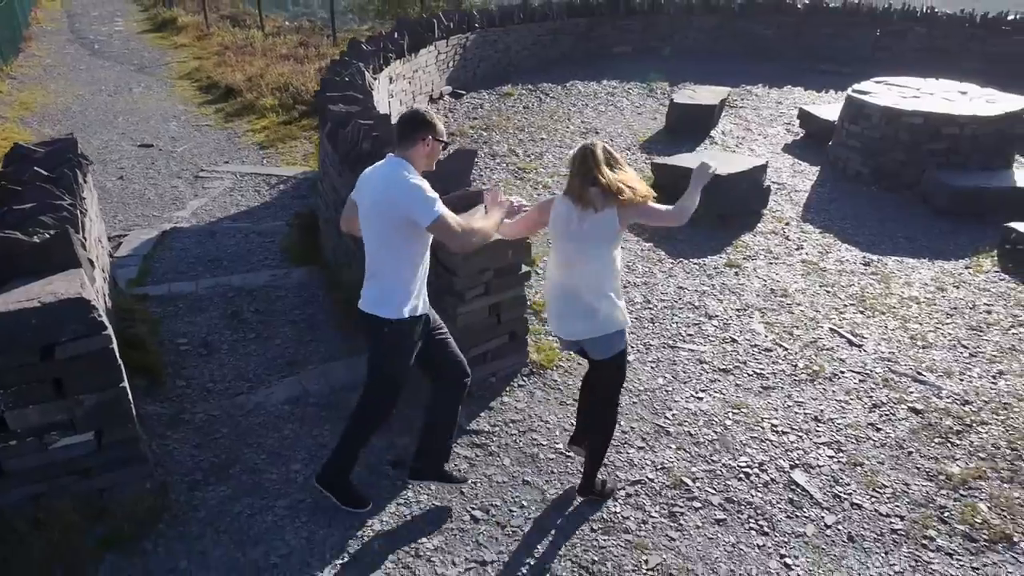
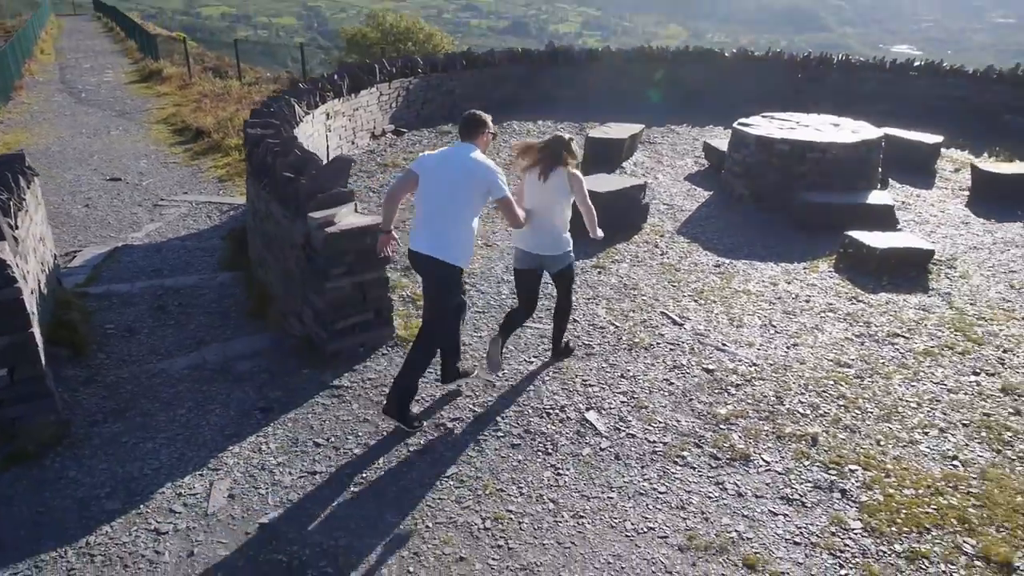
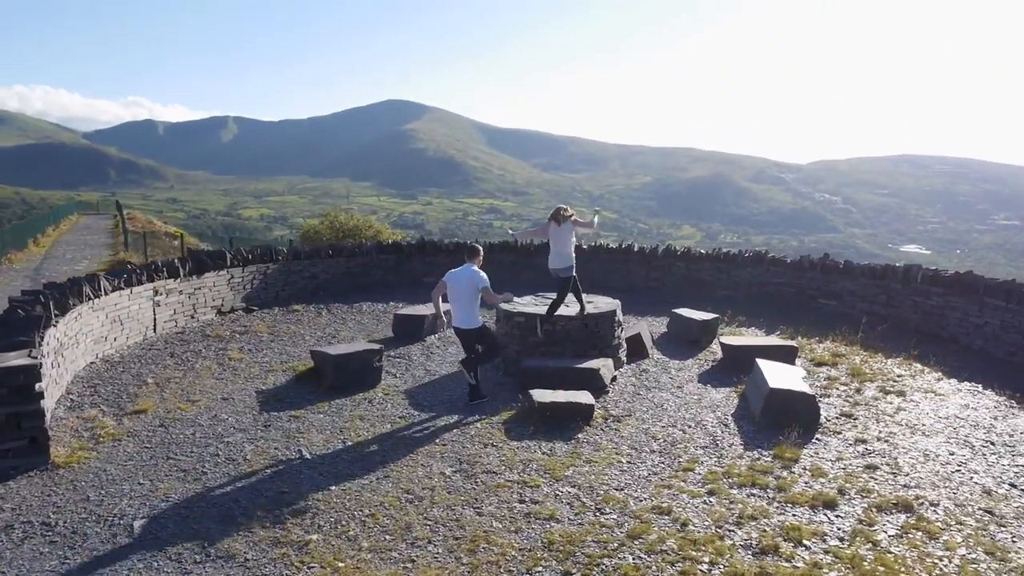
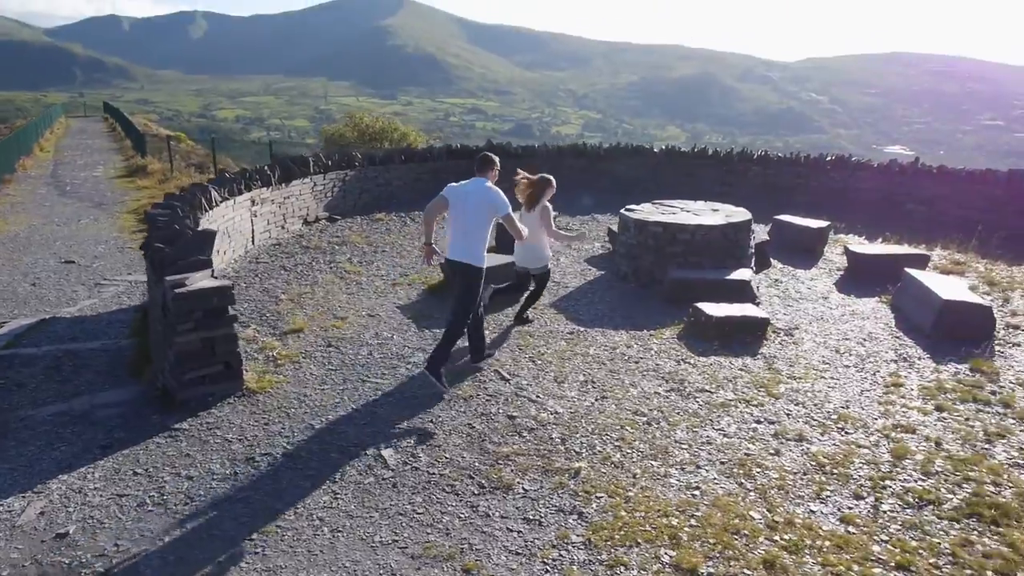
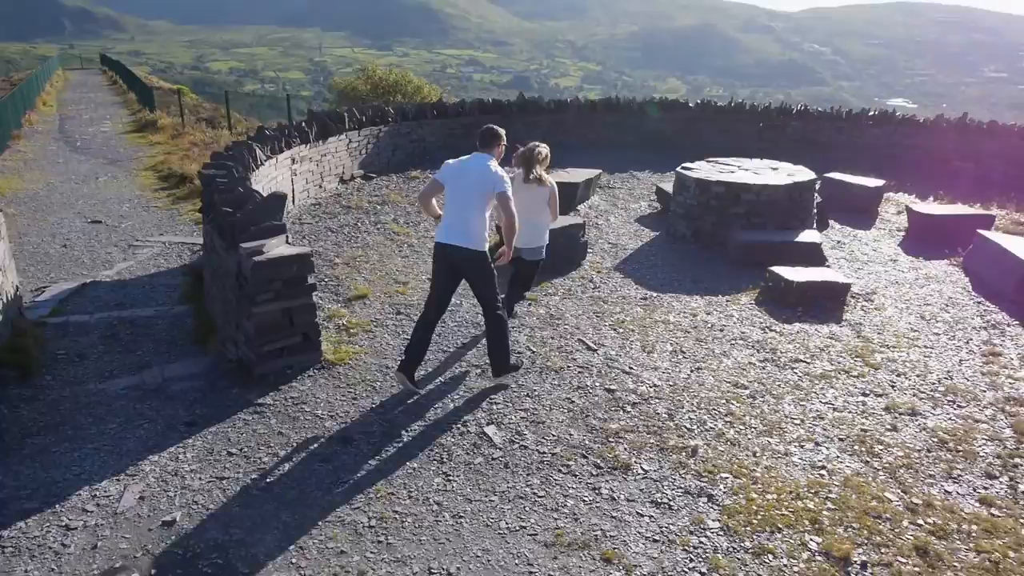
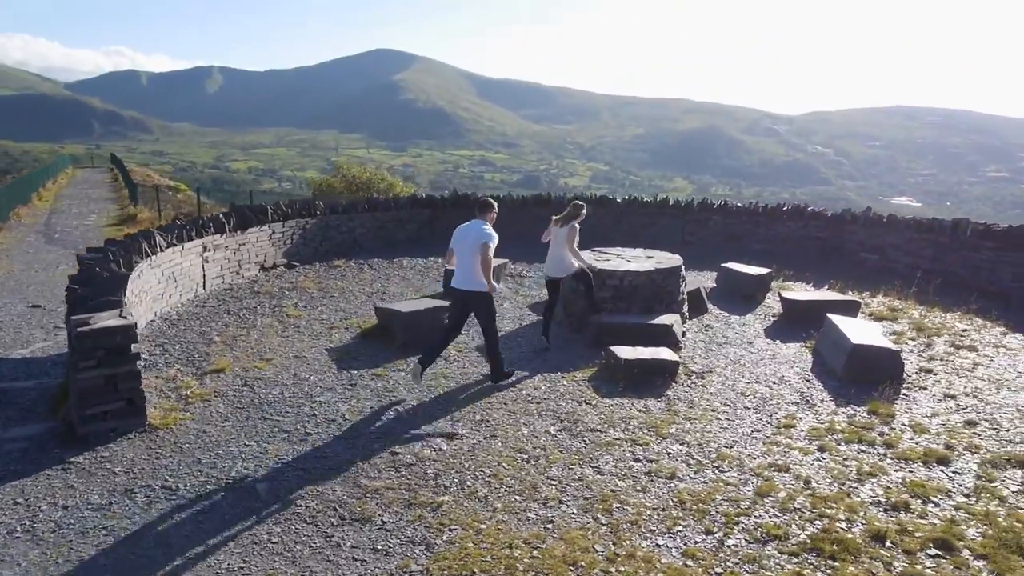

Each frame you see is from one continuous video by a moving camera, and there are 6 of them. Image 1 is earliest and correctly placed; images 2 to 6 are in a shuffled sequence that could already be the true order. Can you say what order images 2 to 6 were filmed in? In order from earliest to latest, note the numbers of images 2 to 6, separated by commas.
2, 5, 4, 6, 3
